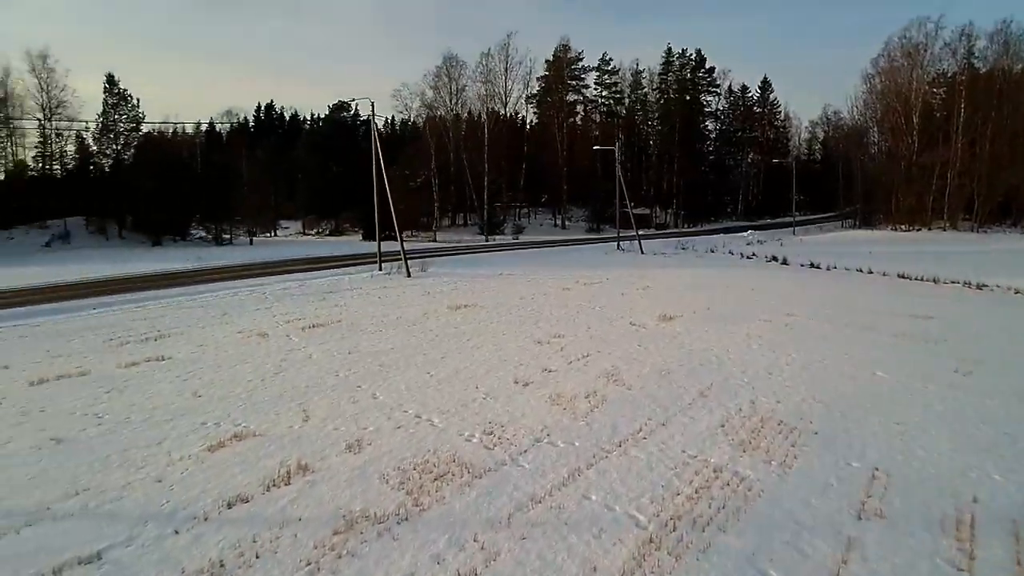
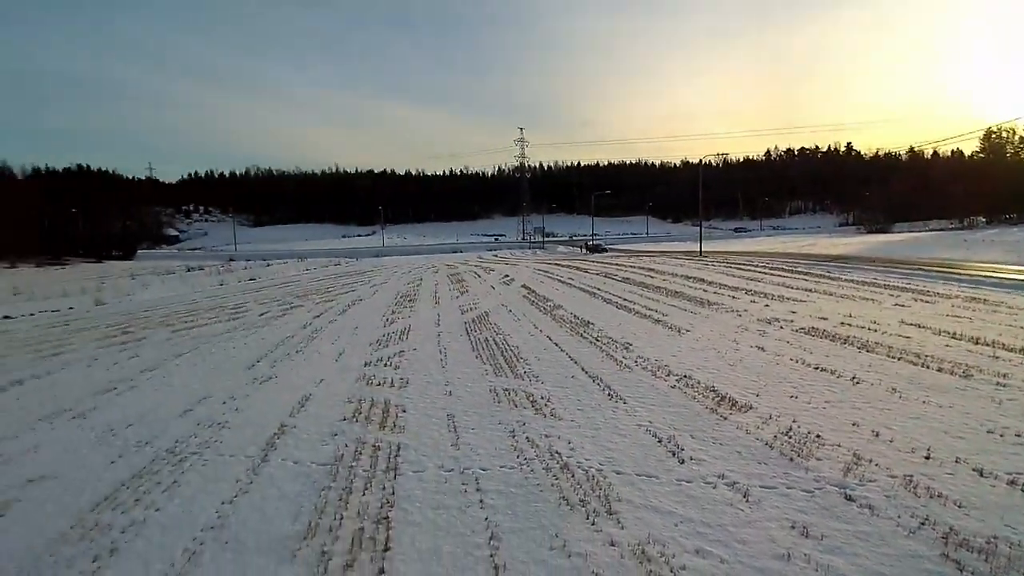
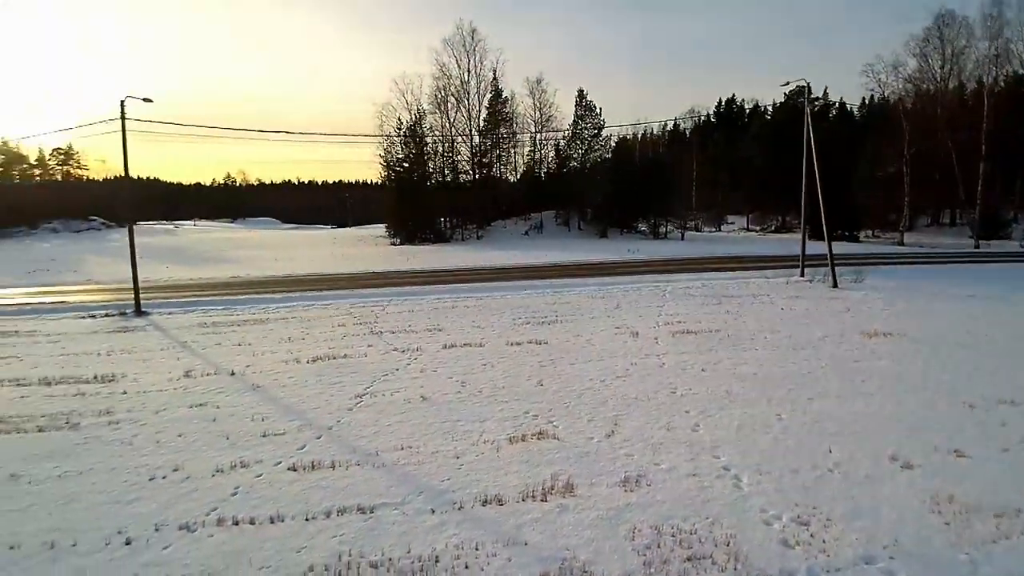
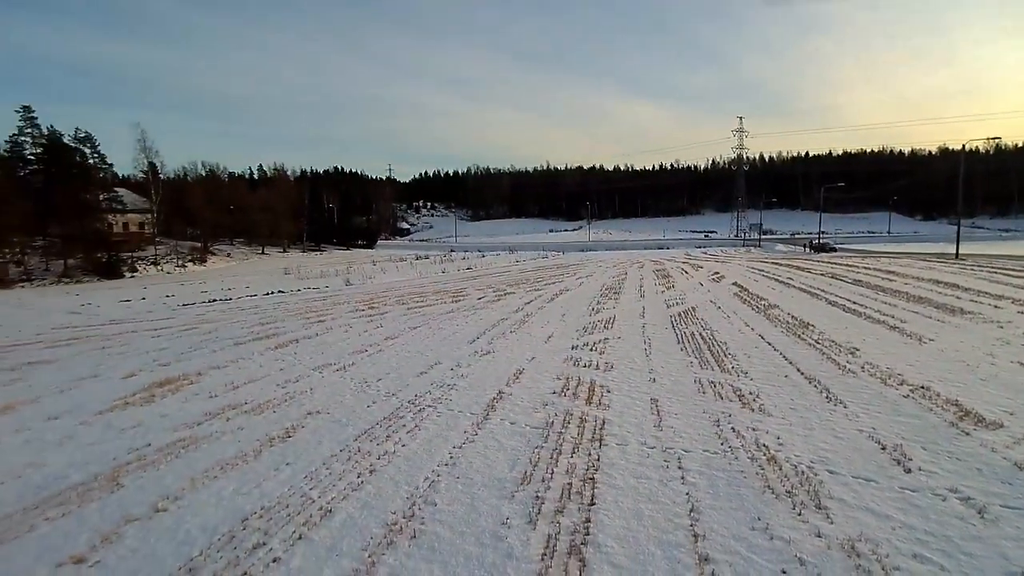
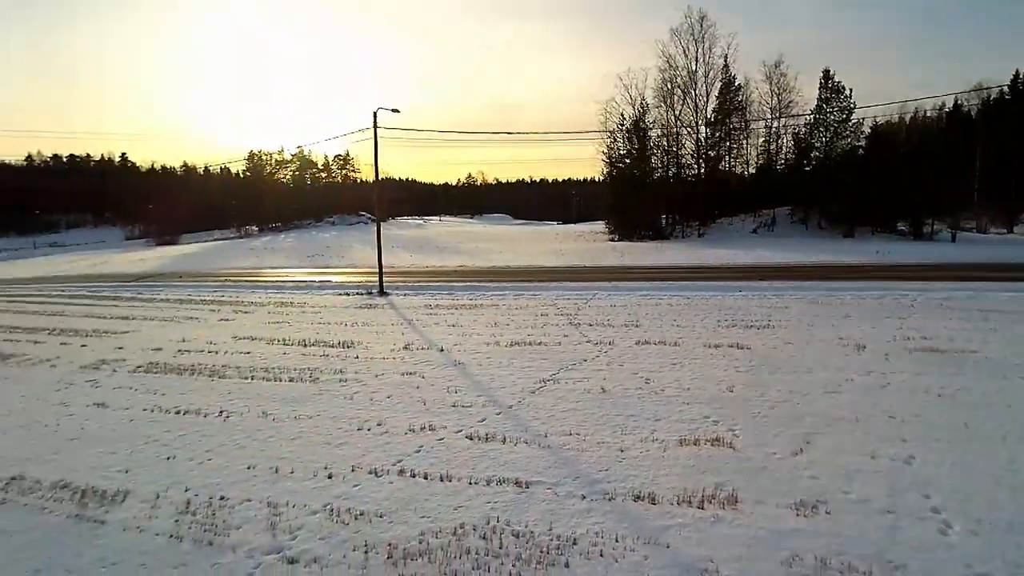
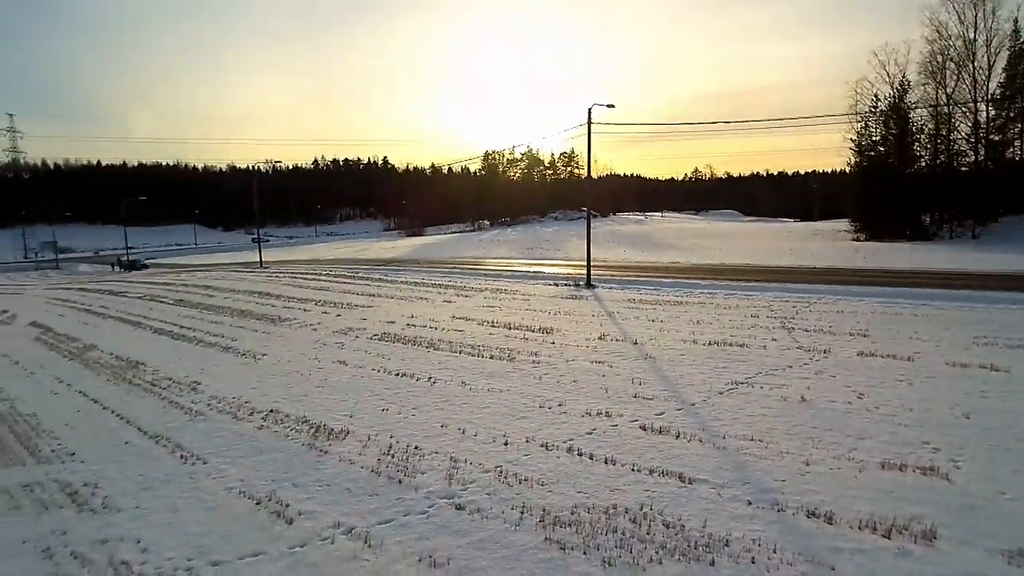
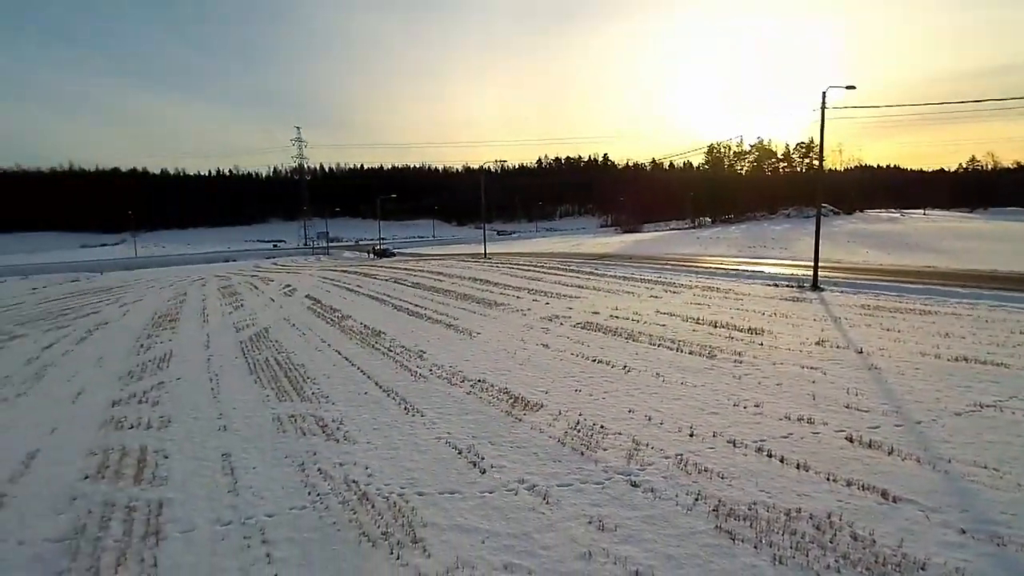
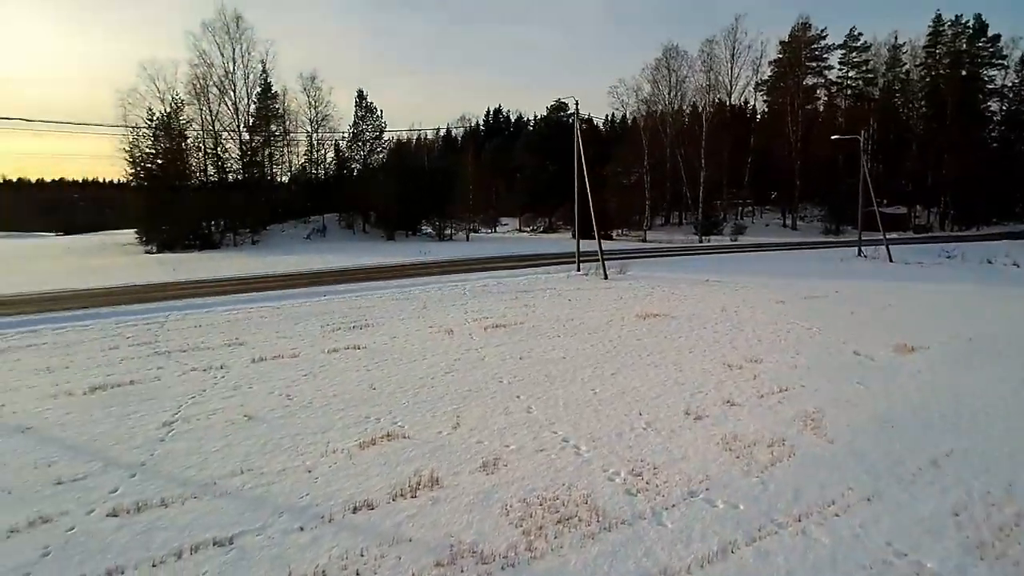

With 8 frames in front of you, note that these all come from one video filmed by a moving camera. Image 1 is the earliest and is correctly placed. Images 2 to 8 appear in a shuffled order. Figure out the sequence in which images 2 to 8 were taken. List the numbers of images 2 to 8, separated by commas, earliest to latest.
8, 3, 5, 6, 7, 2, 4
